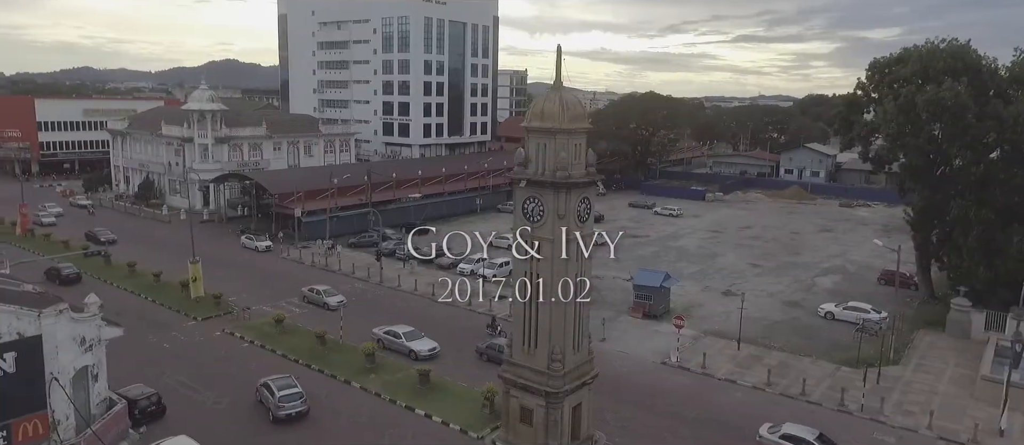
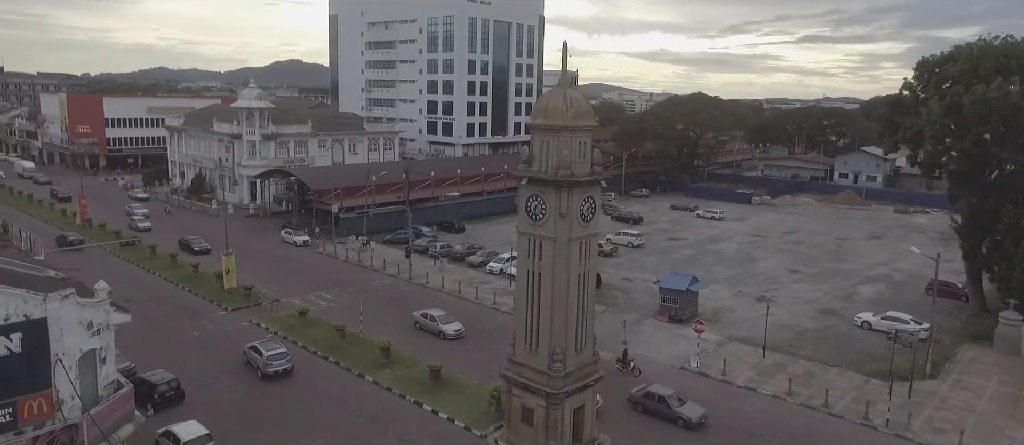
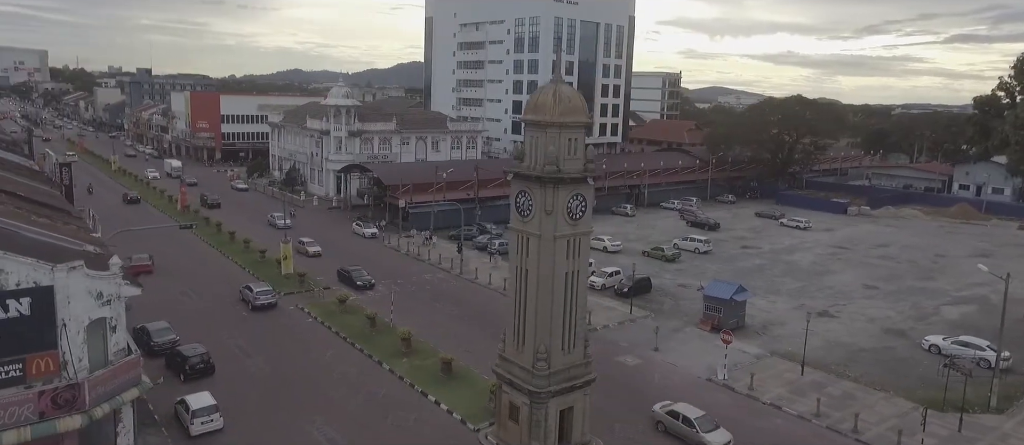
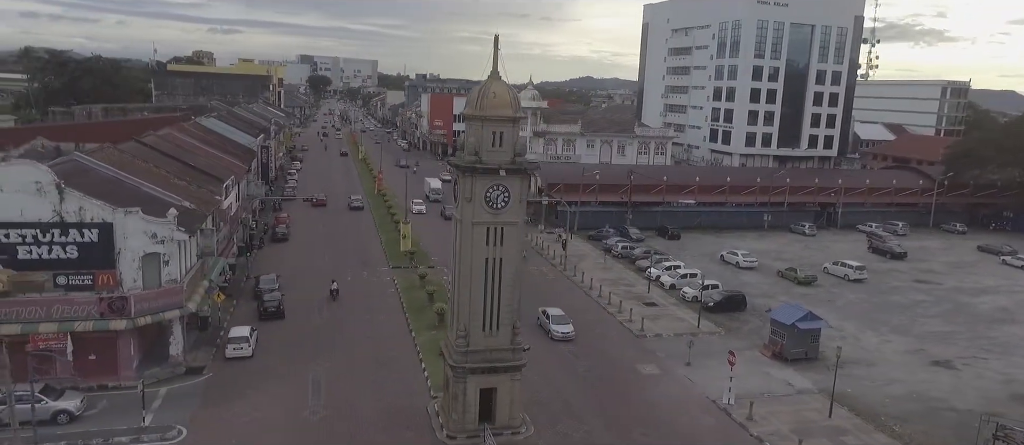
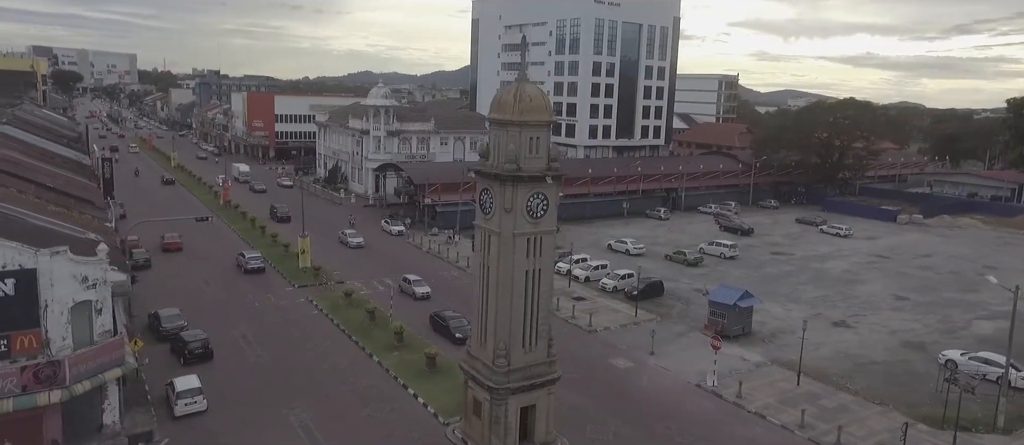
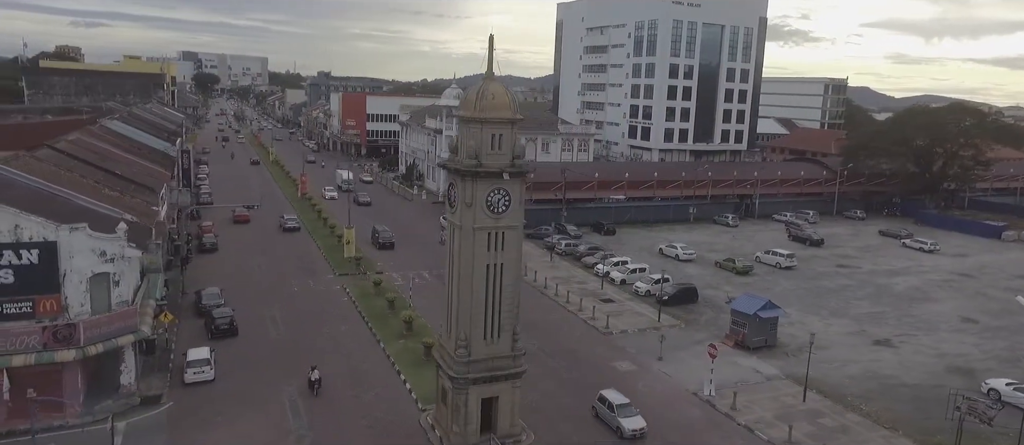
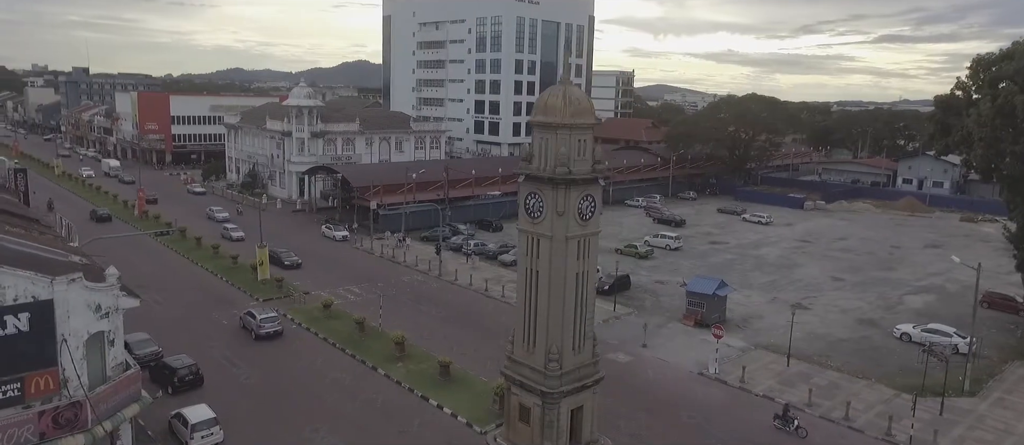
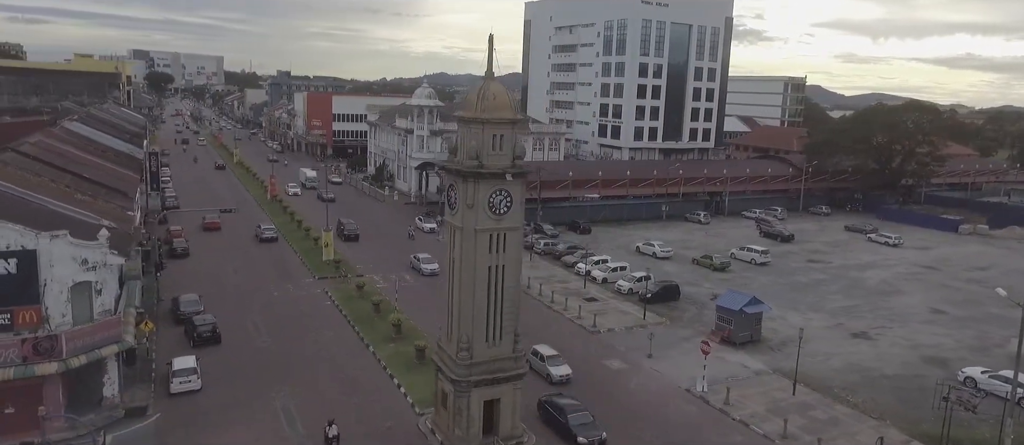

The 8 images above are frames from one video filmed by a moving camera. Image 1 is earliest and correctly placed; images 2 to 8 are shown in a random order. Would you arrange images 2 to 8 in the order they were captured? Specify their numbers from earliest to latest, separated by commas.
2, 7, 3, 5, 8, 6, 4
